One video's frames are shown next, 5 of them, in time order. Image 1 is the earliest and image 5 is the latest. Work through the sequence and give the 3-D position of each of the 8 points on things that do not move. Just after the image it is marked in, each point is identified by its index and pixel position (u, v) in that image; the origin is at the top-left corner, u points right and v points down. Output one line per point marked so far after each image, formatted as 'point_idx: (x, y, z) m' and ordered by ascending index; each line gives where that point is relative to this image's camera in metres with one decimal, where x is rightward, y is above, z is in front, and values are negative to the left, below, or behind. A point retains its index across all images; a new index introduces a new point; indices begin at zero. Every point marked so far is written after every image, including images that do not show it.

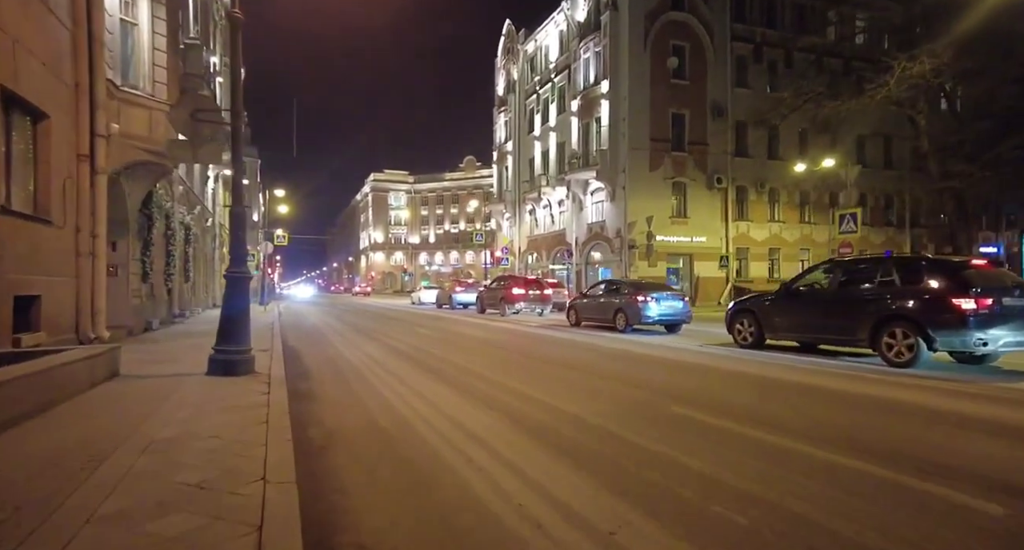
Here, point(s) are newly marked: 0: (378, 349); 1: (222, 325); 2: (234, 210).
0: (-4.1, -2.0, +19.6) m
1: (-4.2, -0.7, +9.9) m
2: (-4.2, +0.9, +10.2) m
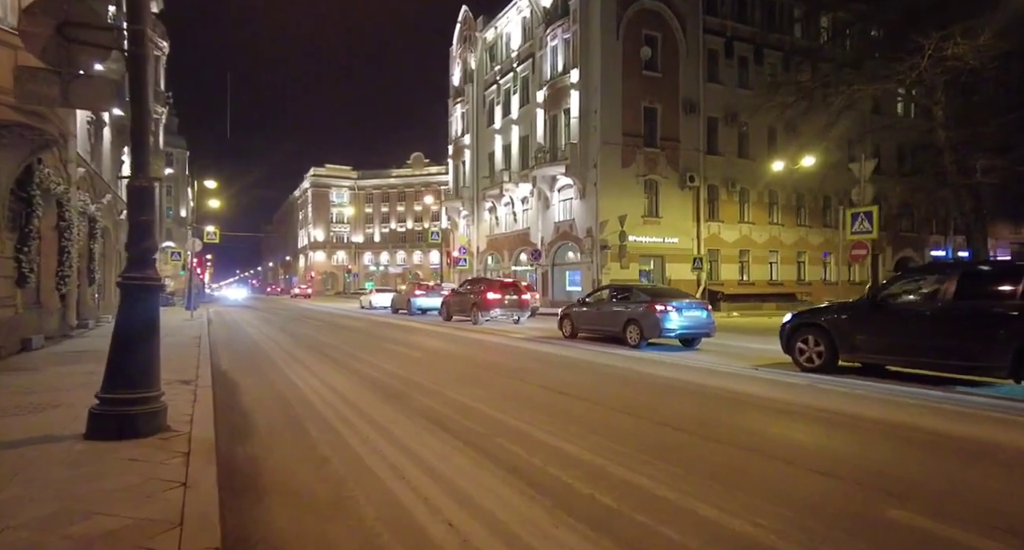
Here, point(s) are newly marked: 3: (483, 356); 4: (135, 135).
0: (-4.4, -2.1, +16.1) m
1: (-3.8, -0.8, +6.4) m
2: (-3.8, +0.9, +6.7) m
3: (-0.8, -2.0, +17.7) m
4: (-3.7, +1.3, +6.6) m
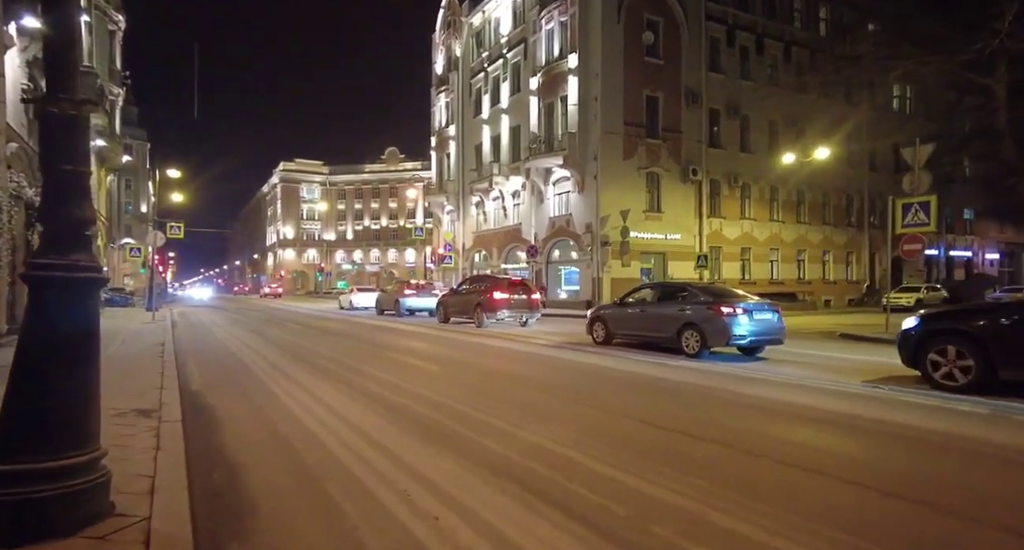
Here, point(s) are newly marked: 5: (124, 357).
0: (-3.9, -2.0, +13.4) m
1: (-2.8, -0.7, +3.8) m
2: (-2.8, +1.0, +4.1) m
3: (-0.3, -1.9, +15.2) m
4: (-2.7, +1.4, +3.9) m
5: (-8.8, -1.9, +15.3) m
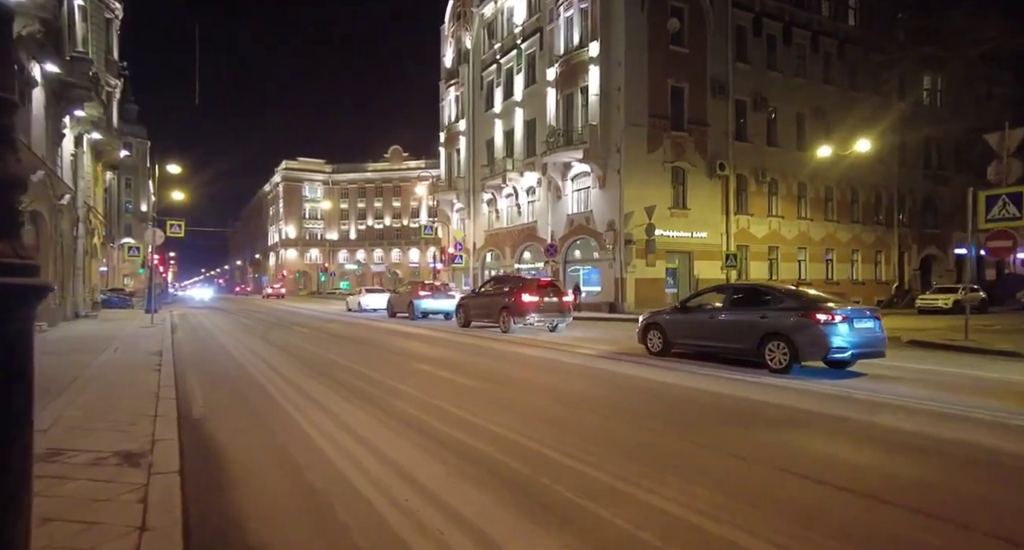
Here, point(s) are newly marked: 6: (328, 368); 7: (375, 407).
0: (-3.0, -2.0, +11.7) m
1: (-1.9, -0.7, +2.0) m
2: (-1.9, +1.0, +2.3) m
3: (+0.5, -2.0, +13.4) m
4: (-1.8, +1.4, +2.2) m
5: (-8.0, -1.9, +13.5) m
6: (-4.3, -2.1, +15.8) m
7: (-2.0, -2.0, +10.0) m
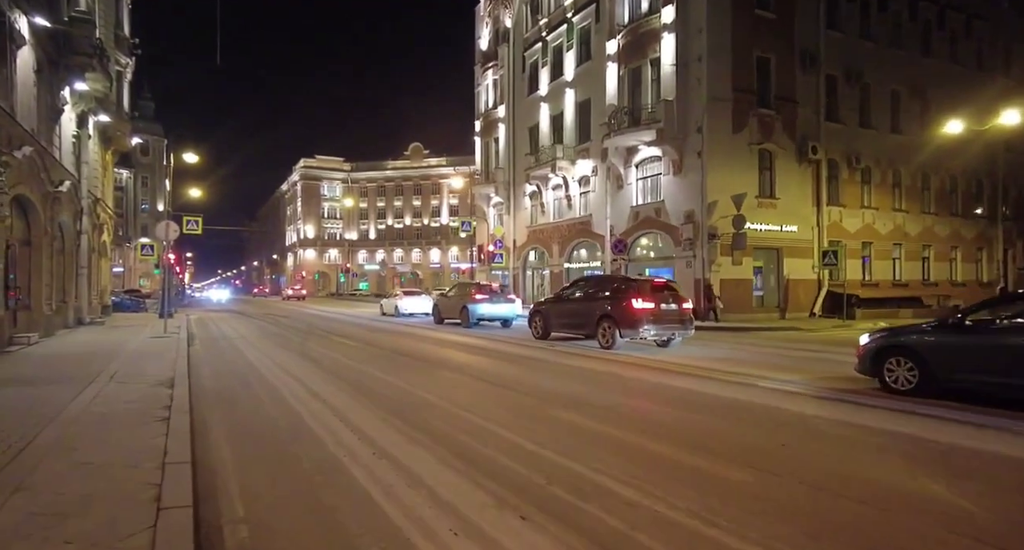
0: (-0.8, -2.0, +7.4) m
1: (+0.1, -0.7, -2.2) m
2: (+0.1, +1.0, -2.0) m
3: (+2.8, -2.0, +9.1) m
4: (+0.2, +1.4, -2.1) m
5: (-5.7, -1.9, +9.4) m
6: (-2.0, -2.1, +11.6) m
7: (+0.2, -2.0, +5.8) m
